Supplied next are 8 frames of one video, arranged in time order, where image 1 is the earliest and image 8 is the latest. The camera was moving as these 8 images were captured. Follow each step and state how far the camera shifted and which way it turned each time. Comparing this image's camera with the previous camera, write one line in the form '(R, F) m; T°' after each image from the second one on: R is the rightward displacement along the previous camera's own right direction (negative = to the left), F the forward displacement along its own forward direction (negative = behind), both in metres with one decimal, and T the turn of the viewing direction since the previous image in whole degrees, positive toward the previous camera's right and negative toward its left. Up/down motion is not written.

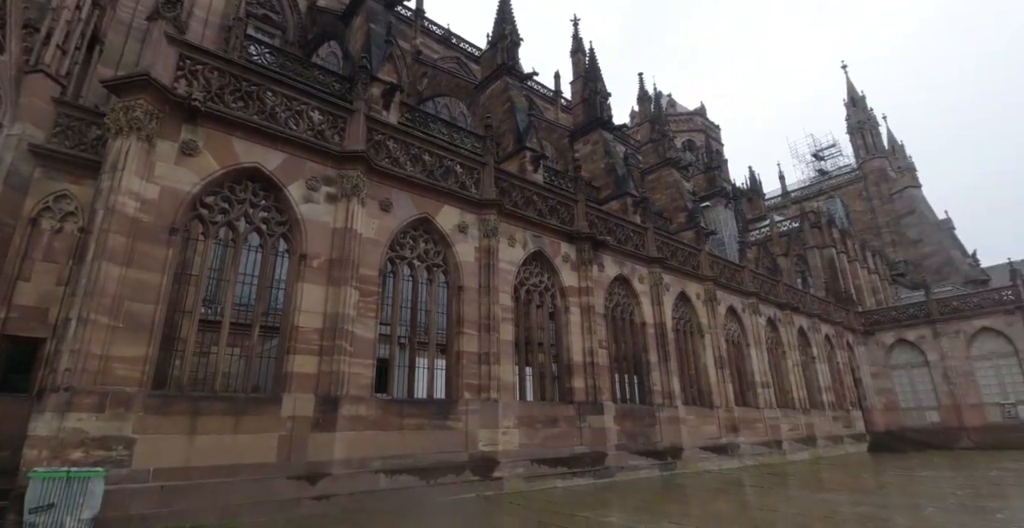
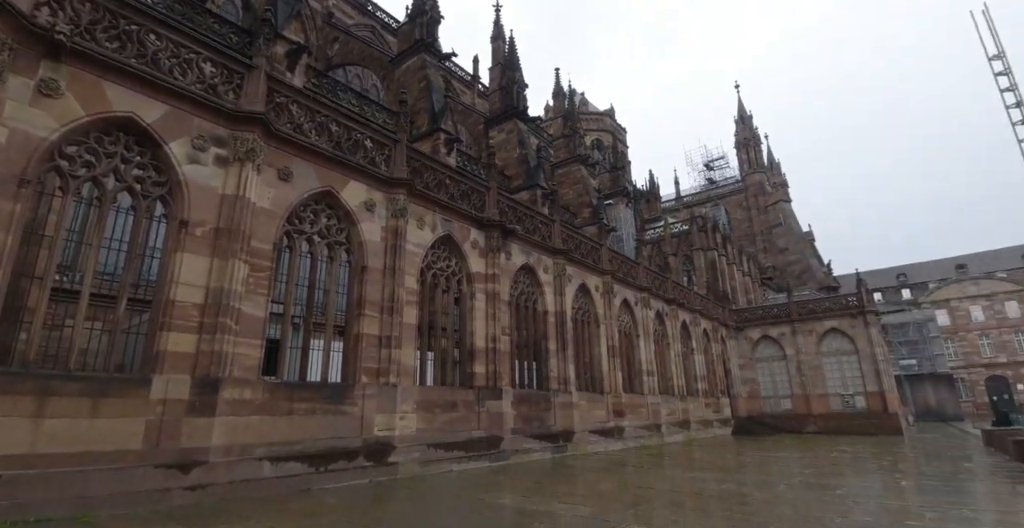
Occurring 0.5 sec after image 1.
(-0.1, +0.1) m; +11°
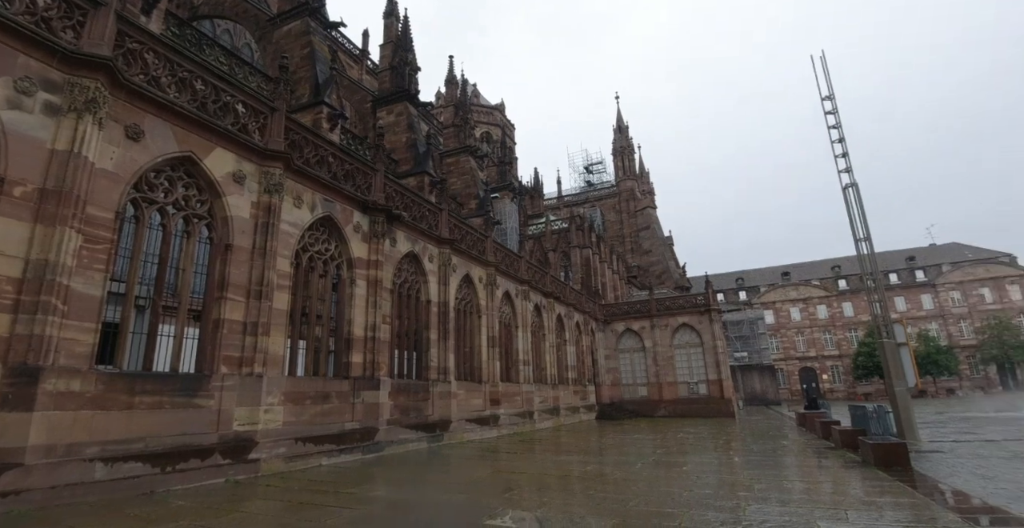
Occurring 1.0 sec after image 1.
(-0.2, 0.0) m; +14°
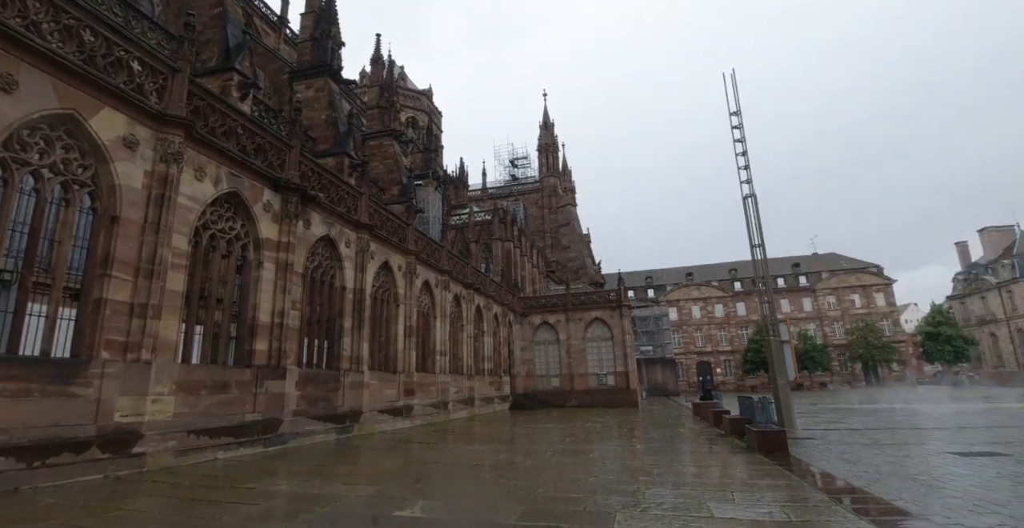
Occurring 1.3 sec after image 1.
(0.0, 0.0) m; +9°
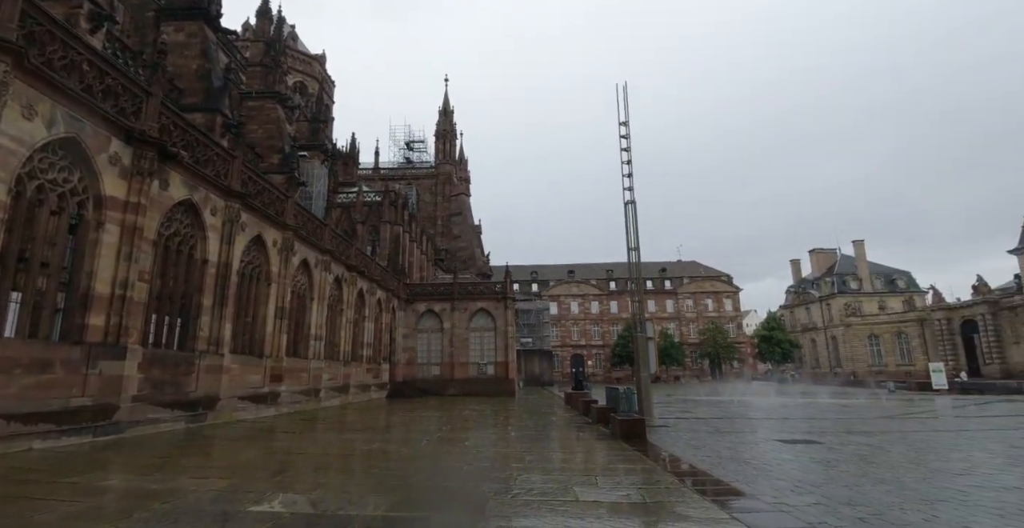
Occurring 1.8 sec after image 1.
(0.0, +0.1) m; +12°
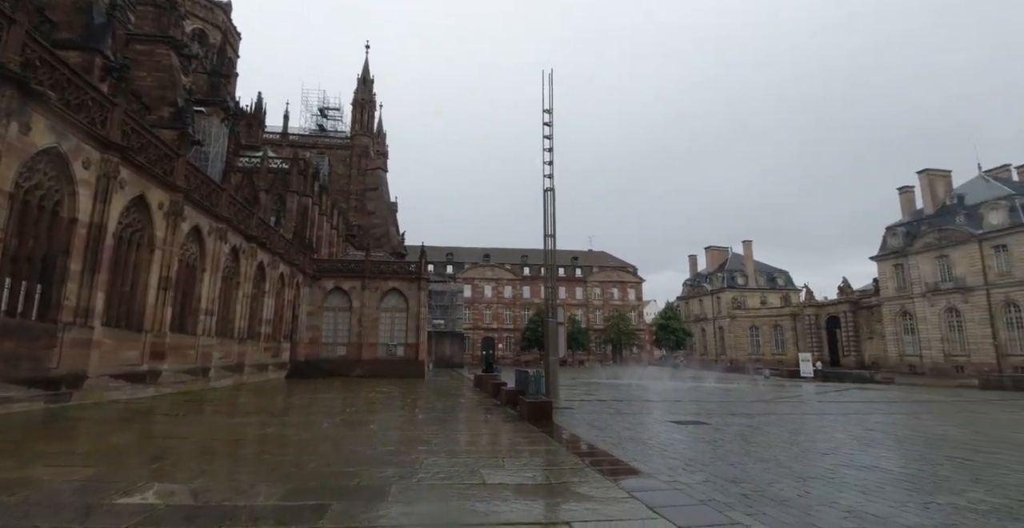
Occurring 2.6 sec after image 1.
(0.0, +0.2) m; +9°
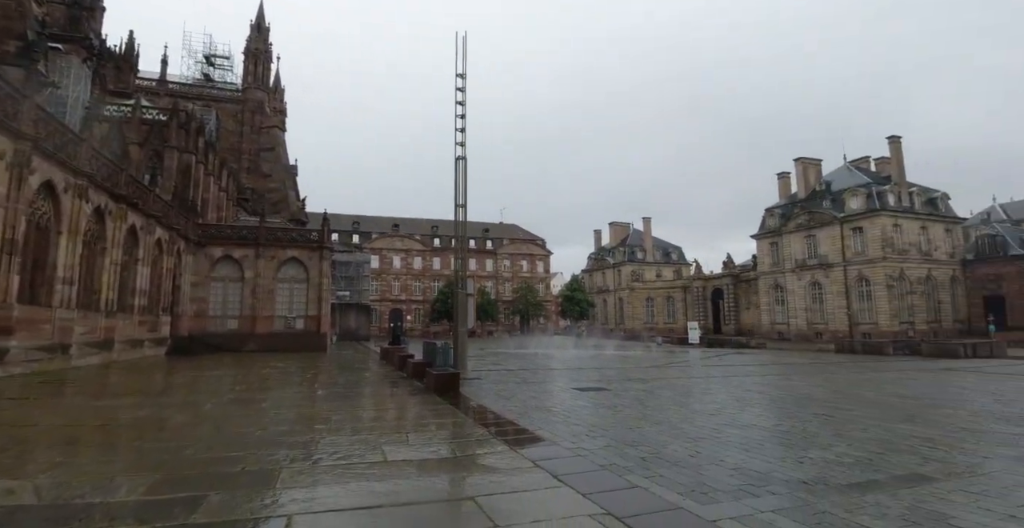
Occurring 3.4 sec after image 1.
(0.0, +0.2) m; +10°
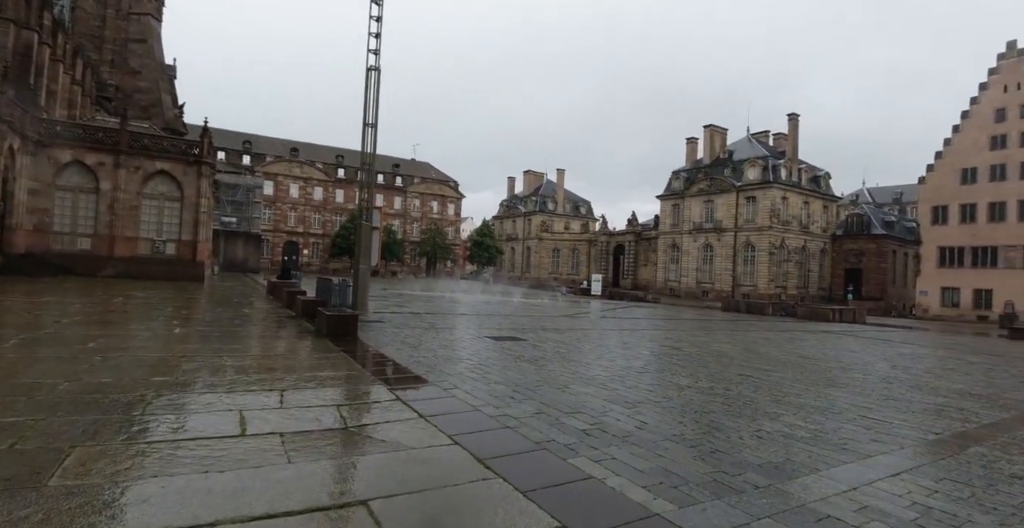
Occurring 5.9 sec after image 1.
(-0.1, +1.2) m; +10°
